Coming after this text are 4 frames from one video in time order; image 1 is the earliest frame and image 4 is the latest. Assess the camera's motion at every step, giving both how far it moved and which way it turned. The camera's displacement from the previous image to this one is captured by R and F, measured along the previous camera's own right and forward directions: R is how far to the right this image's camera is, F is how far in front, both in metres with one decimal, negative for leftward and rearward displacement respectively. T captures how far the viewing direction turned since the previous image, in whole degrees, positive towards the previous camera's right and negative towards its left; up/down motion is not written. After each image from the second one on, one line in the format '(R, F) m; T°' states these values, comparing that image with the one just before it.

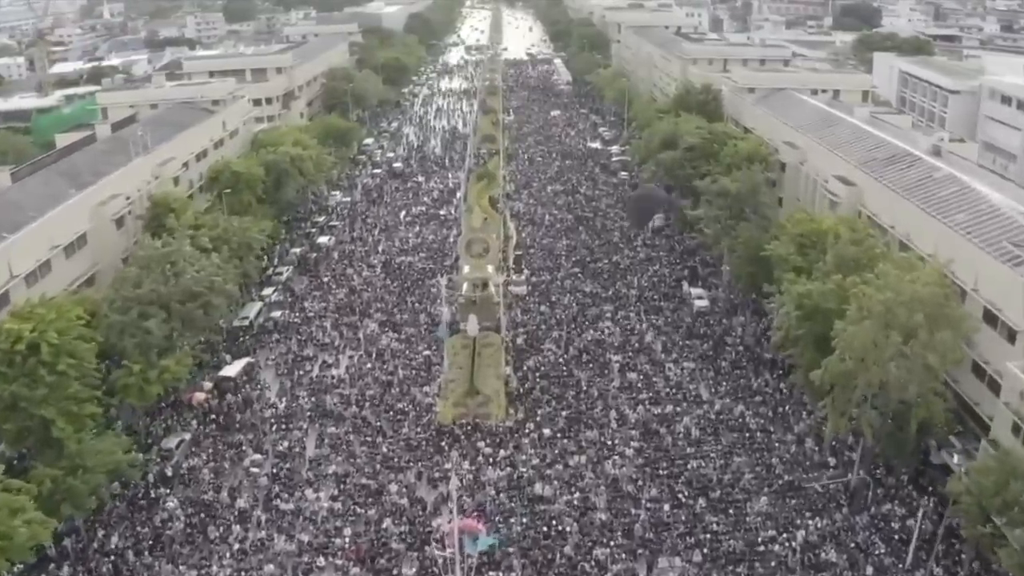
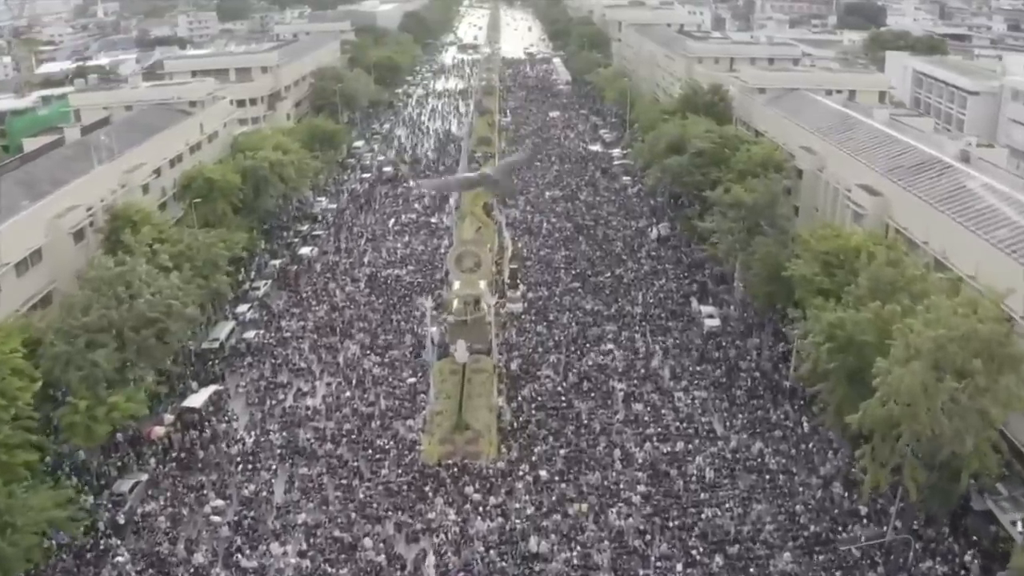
(+0.2, +3.1) m; 0°
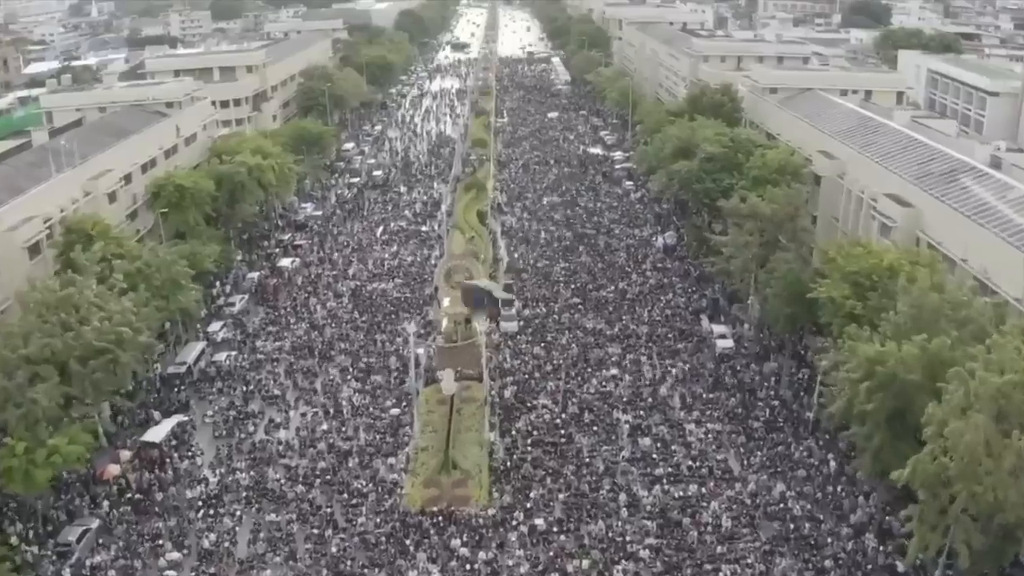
(+0.2, +3.0) m; 0°
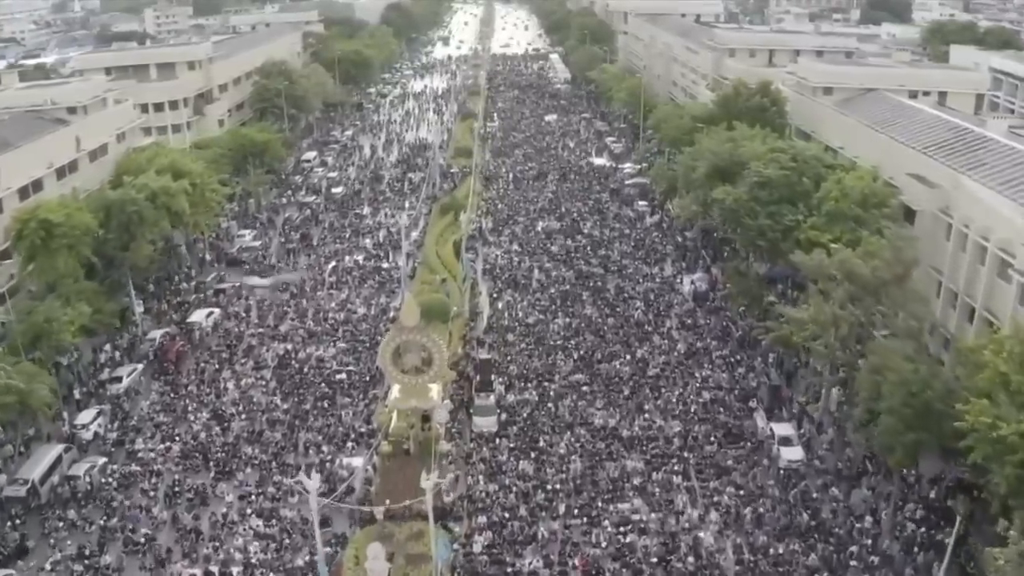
(+0.6, +9.6) m; 0°
